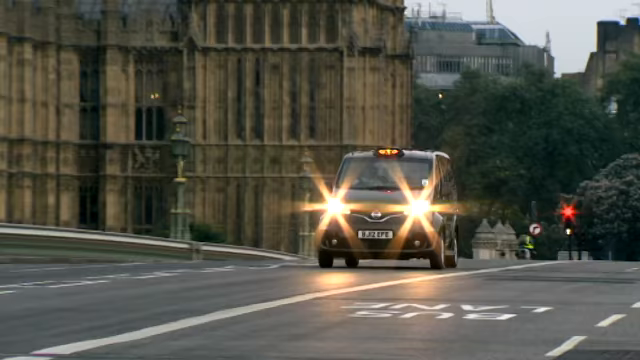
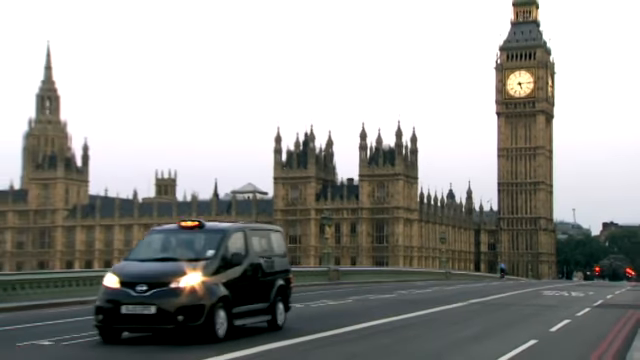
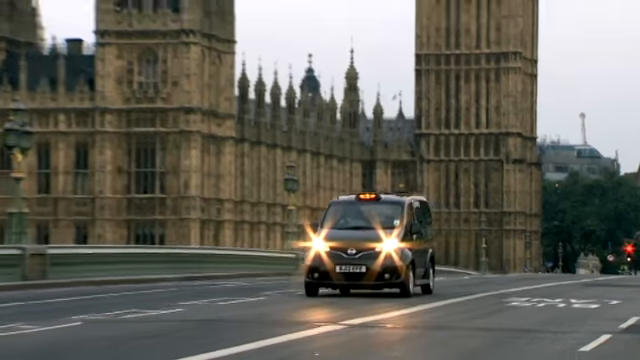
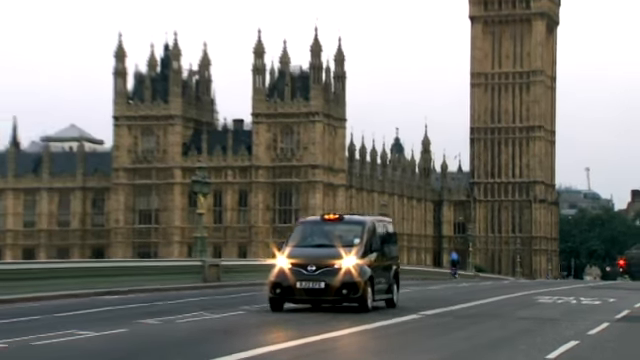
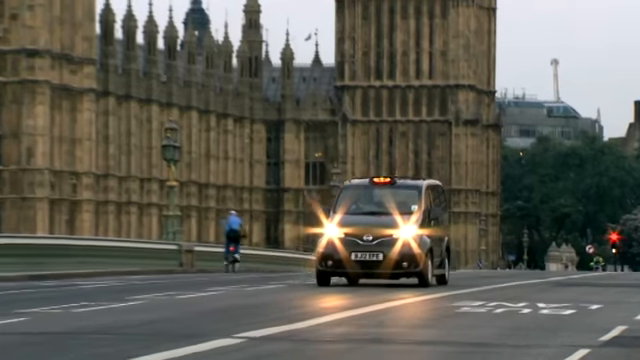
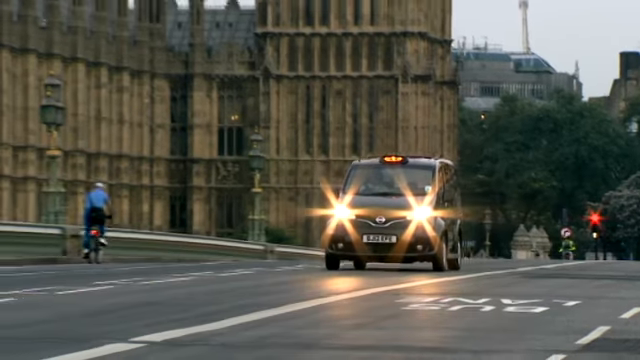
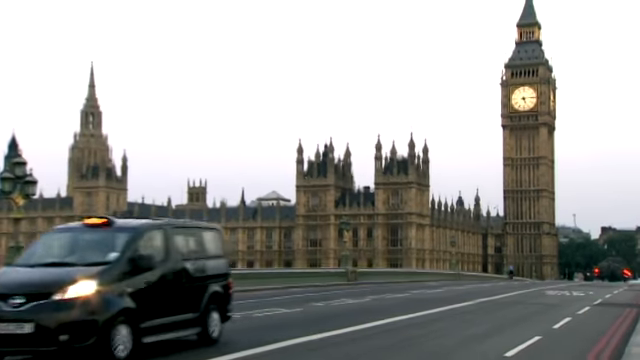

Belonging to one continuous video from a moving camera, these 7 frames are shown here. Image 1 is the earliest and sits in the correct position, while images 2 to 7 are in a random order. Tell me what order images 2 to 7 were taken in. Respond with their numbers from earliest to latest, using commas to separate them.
6, 5, 3, 4, 2, 7
